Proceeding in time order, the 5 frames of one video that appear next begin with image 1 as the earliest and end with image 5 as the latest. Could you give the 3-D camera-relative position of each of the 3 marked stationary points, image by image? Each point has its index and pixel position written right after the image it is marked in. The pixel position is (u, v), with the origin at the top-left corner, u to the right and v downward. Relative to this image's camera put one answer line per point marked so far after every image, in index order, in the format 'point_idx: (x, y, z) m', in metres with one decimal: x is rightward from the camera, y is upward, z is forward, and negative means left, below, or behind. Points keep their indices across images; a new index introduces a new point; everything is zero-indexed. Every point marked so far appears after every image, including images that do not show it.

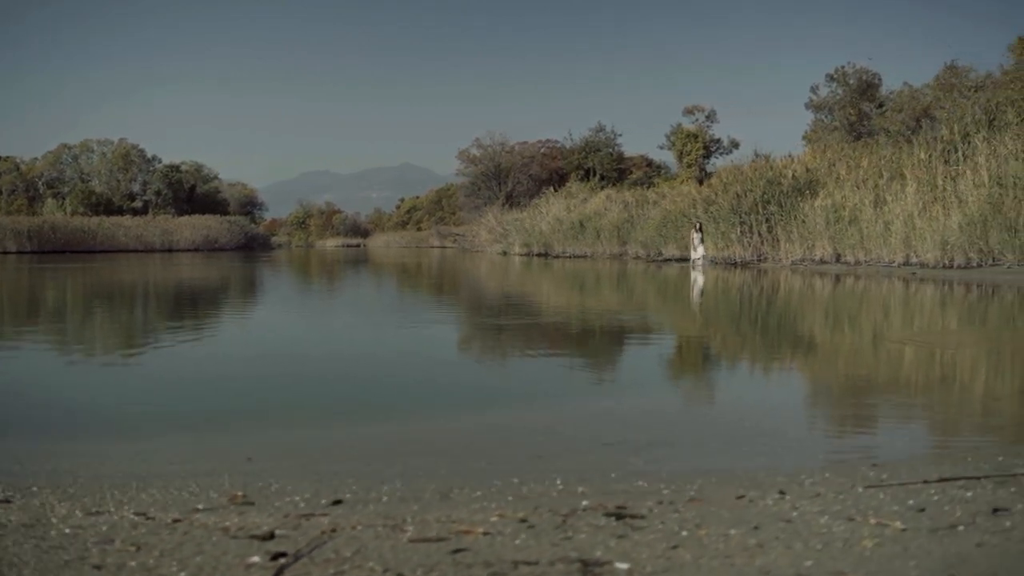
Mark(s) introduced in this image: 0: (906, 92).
0: (+8.9, +4.4, +19.8) m
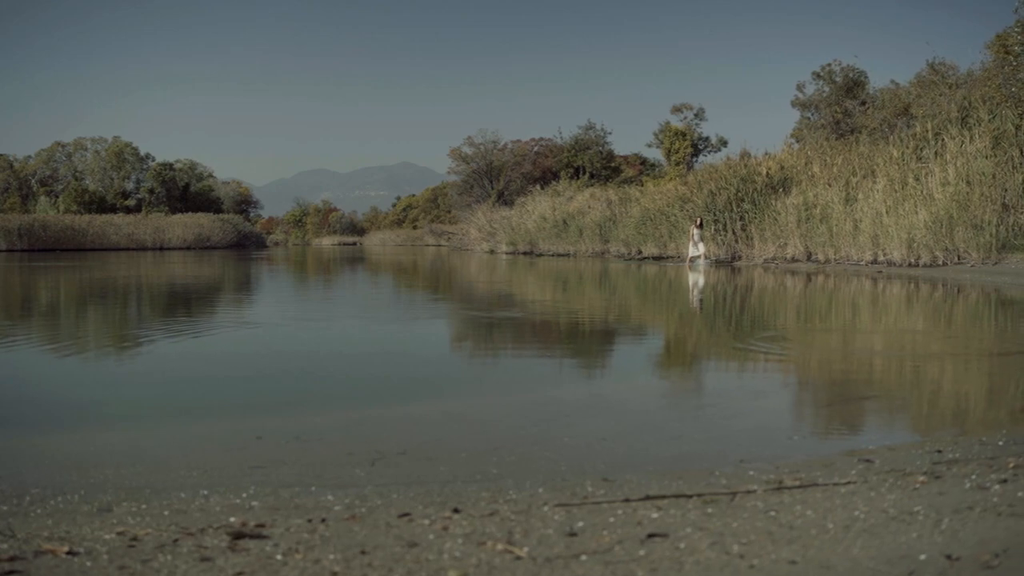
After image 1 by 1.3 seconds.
0: (+8.4, +4.4, +19.6) m
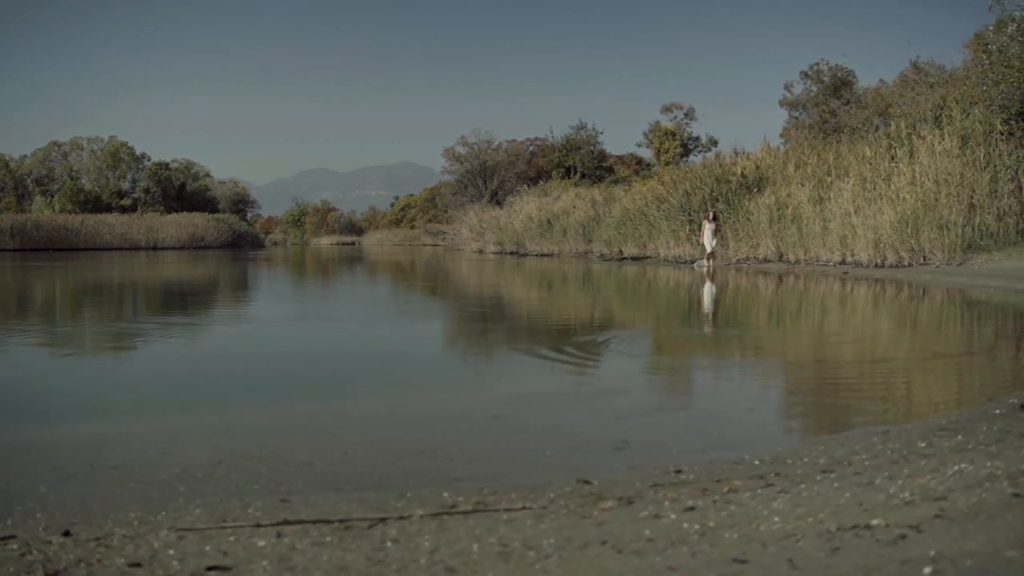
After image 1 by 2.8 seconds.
0: (+8.1, +4.4, +19.5) m
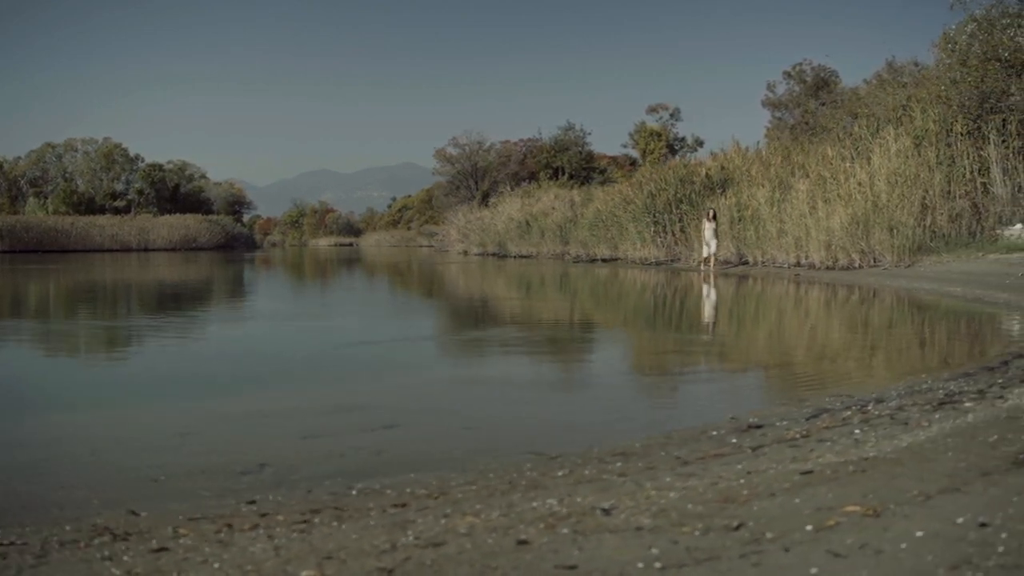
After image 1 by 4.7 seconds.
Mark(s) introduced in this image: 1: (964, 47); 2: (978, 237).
0: (+7.5, +4.4, +19.3) m
1: (+7.4, +4.0, +14.5) m
2: (+6.8, +0.8, +12.9) m
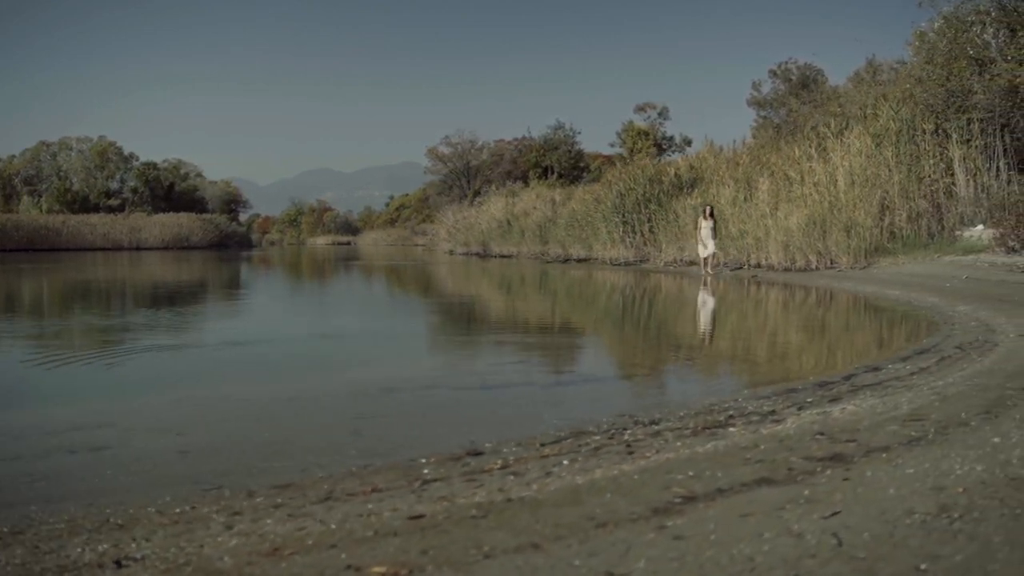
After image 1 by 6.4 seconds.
0: (+7.1, +4.4, +19.1) m
1: (+6.9, +4.0, +14.3) m
2: (+6.3, +0.7, +12.7) m
